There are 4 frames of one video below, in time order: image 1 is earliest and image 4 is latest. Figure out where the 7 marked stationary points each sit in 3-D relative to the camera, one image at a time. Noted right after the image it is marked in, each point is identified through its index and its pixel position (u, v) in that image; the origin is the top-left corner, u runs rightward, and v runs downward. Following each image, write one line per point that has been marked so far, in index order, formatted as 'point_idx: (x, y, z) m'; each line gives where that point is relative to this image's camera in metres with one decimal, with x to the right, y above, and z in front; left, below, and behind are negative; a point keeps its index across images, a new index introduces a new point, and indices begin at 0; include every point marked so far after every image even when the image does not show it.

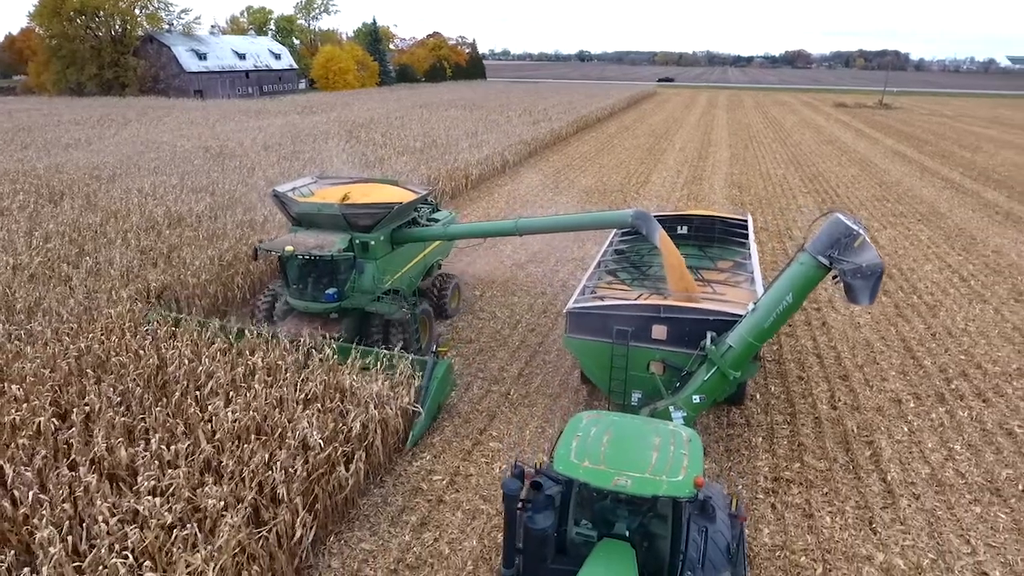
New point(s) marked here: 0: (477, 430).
0: (-0.3, -1.4, +6.7) m
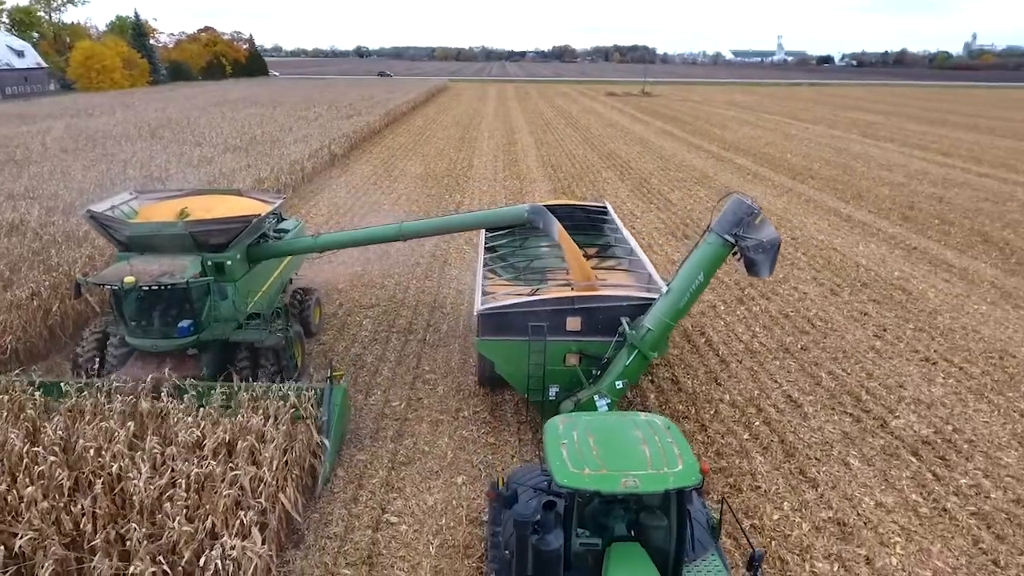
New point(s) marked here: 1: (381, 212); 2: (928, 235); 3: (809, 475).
0: (-1.2, -0.9, +7.8) m
1: (-3.2, +1.8, +15.9) m
2: (+8.8, +1.2, +14.0) m
3: (+2.7, -1.7, +5.9) m
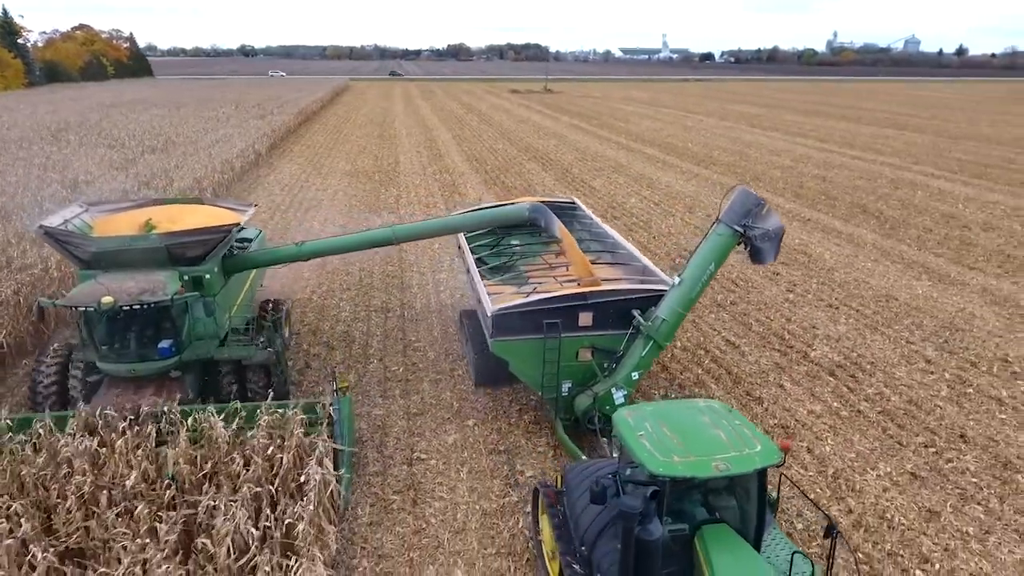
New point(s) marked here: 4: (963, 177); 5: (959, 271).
0: (-1.5, -0.7, +8.6) m
1: (-4.7, +2.0, +16.3) m
2: (+7.5, +2.0, +16.1) m
3: (+2.7, -1.2, +7.2) m
4: (+13.6, +3.4, +19.9) m
5: (+7.8, +0.3, +11.6) m
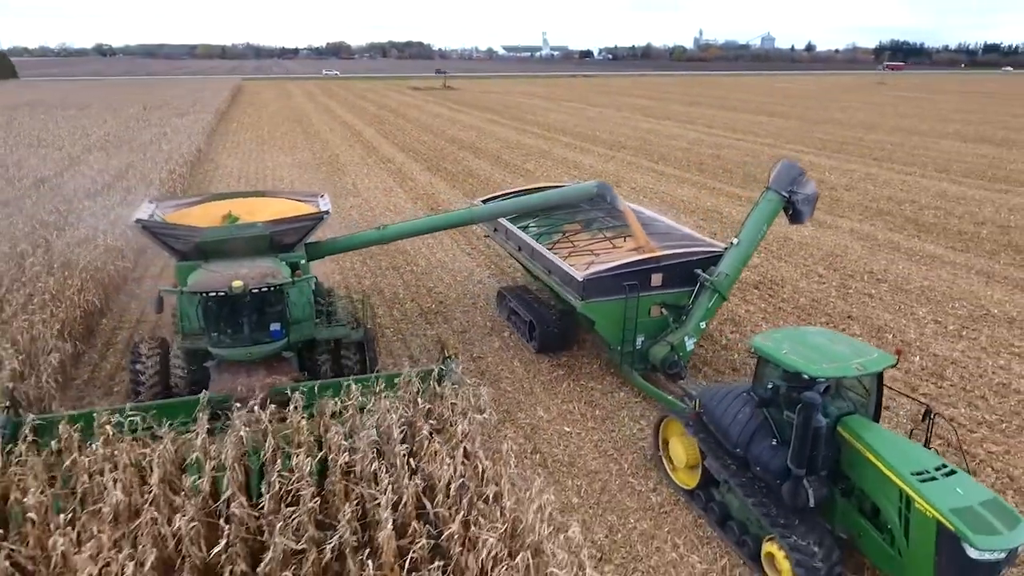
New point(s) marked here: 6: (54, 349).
0: (-1.5, 0.0, +10.4) m
1: (-6.0, +2.5, +17.5) m
2: (+6.0, +3.2, +19.2) m
3: (+2.9, -0.2, +9.7) m
4: (+11.3, +4.9, +23.9) m
5: (+7.2, +1.6, +14.8) m
6: (-4.8, -0.6, +7.0) m
